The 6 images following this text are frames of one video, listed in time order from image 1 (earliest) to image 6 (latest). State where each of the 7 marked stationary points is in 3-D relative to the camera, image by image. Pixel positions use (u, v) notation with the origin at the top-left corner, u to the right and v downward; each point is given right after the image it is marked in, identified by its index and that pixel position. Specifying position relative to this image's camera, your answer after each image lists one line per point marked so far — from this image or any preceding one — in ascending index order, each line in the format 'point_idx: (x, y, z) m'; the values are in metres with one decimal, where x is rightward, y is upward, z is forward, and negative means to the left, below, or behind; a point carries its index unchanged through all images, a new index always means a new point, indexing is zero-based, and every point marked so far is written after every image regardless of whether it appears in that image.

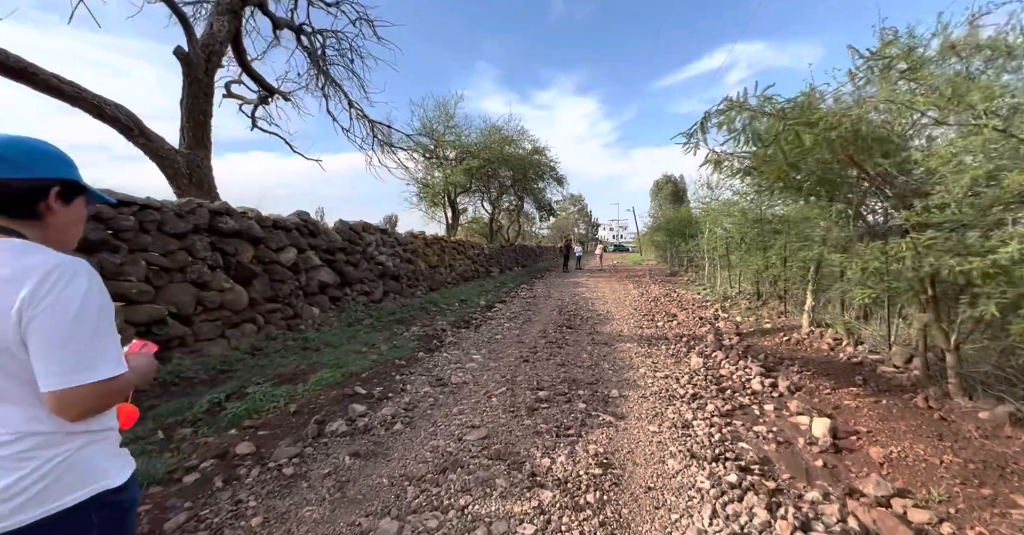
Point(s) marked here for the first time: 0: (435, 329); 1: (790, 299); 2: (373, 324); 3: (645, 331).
0: (-1.1, -0.9, +6.0) m
1: (+4.5, -0.5, +6.6) m
2: (-2.0, -0.8, +6.0) m
3: (+2.2, -1.1, +6.7) m
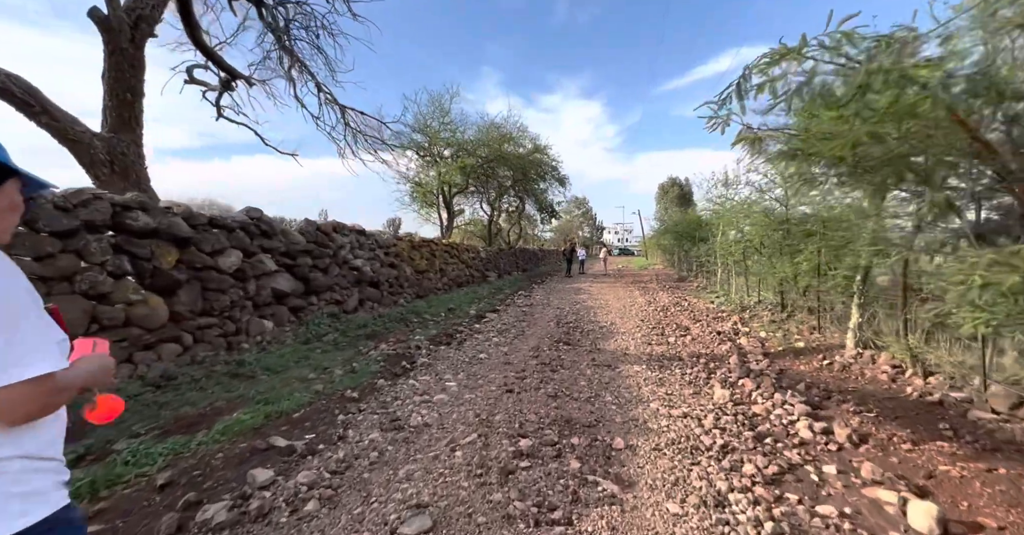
0: (-1.3, -1.0, +5.1) m
1: (+4.3, -0.6, +5.6) m
2: (-2.2, -0.9, +5.1) m
3: (+2.0, -1.2, +5.8) m
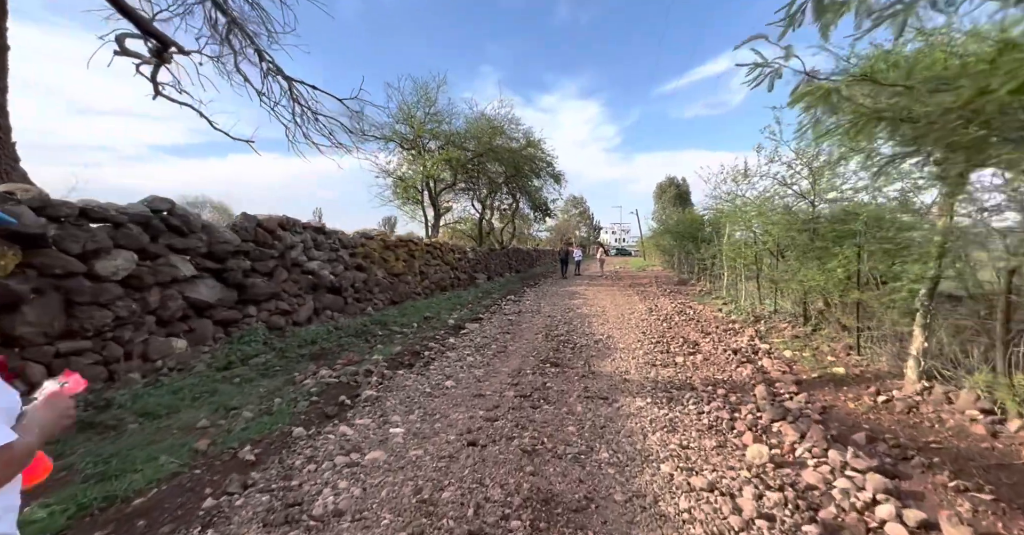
0: (-1.6, -1.1, +4.1) m
1: (+4.0, -0.7, +4.7) m
2: (-2.5, -1.0, +4.1) m
3: (+1.7, -1.2, +4.8) m
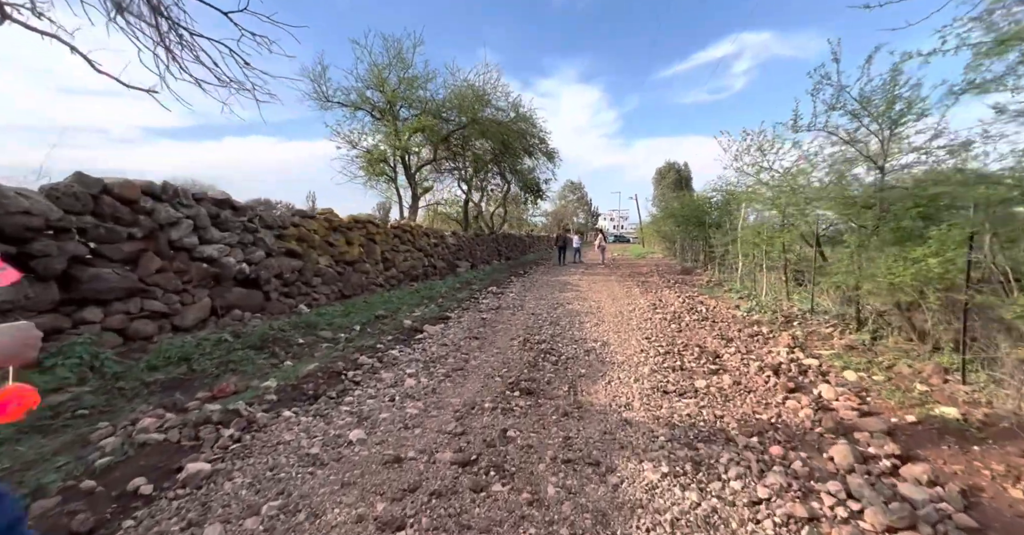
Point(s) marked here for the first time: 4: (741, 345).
0: (-1.9, -1.0, +2.7) m
1: (+3.7, -0.6, +3.2) m
2: (-2.8, -0.9, +2.6) m
3: (+1.3, -1.1, +3.3) m
4: (+2.9, -1.0, +5.2) m
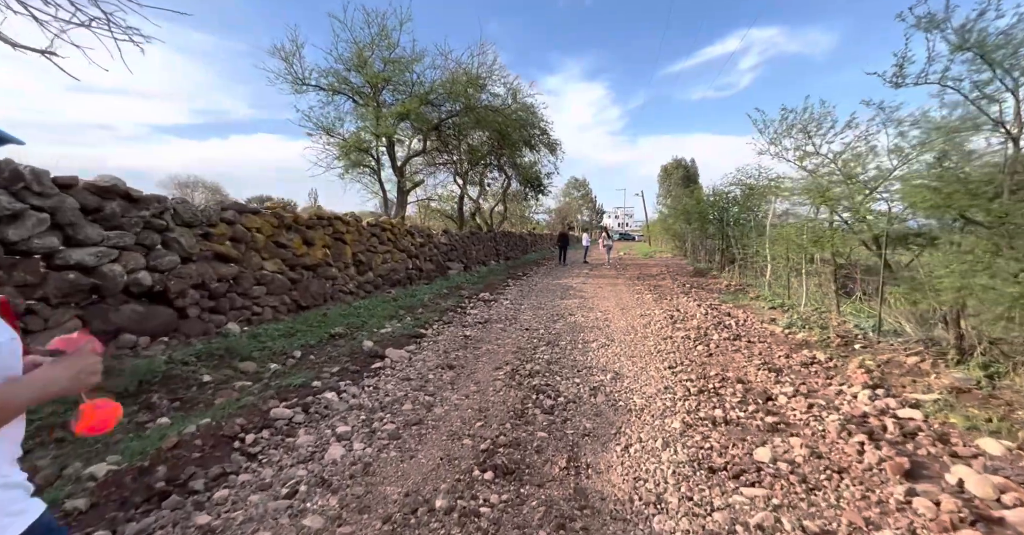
0: (-2.1, -1.1, +1.4) m
1: (+3.5, -0.8, +2.0) m
2: (-3.0, -1.0, +1.4) m
3: (+1.2, -1.2, +2.1) m
4: (+2.8, -1.1, +4.0) m
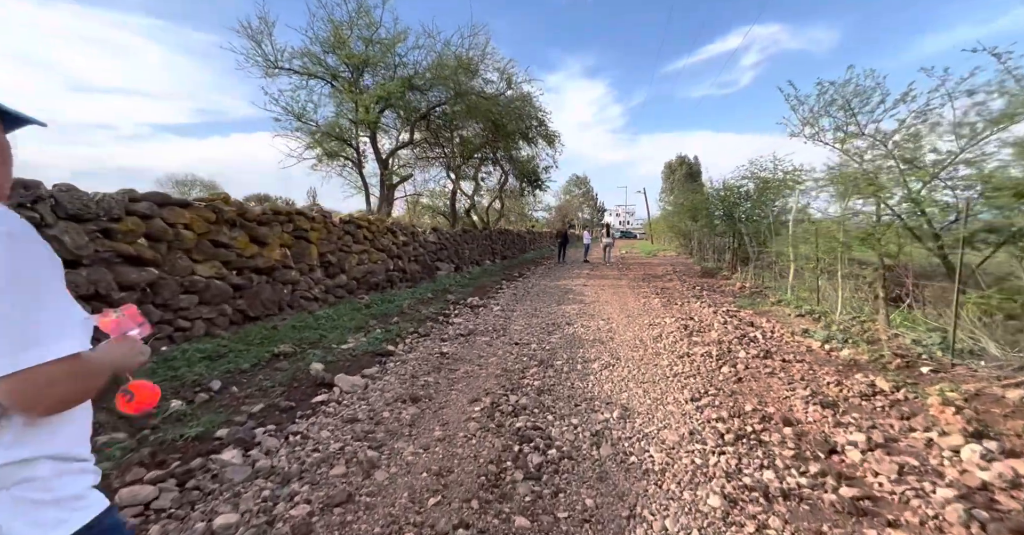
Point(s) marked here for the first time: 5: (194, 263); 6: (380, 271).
0: (-2.3, -1.1, +0.5) m
1: (+3.3, -0.8, +1.0) m
2: (-3.2, -1.0, +0.5) m
3: (+1.0, -1.3, +1.2) m
4: (+2.6, -1.1, +3.0) m
5: (-3.3, +0.1, +4.4) m
6: (-2.5, -0.1, +7.9) m
